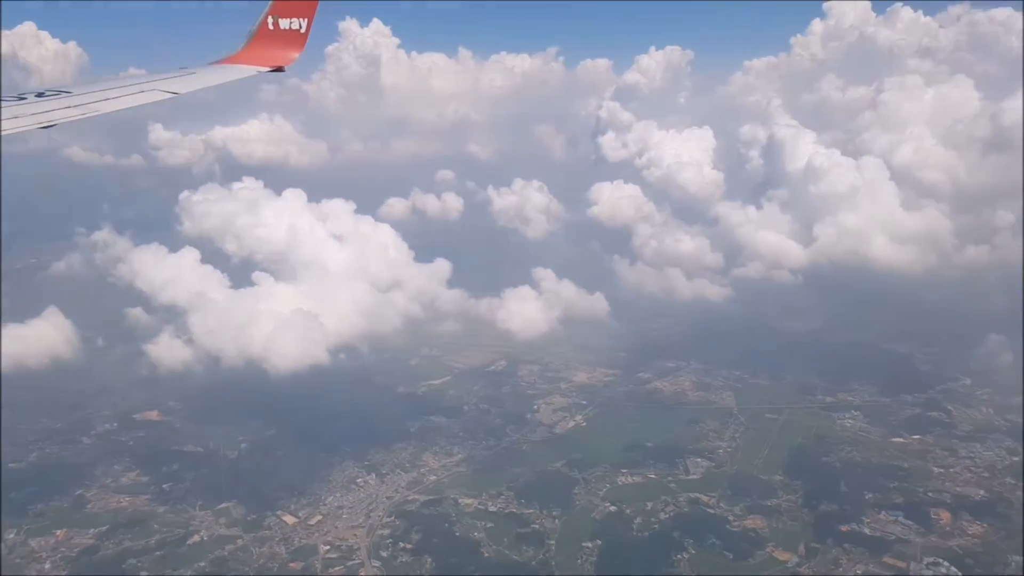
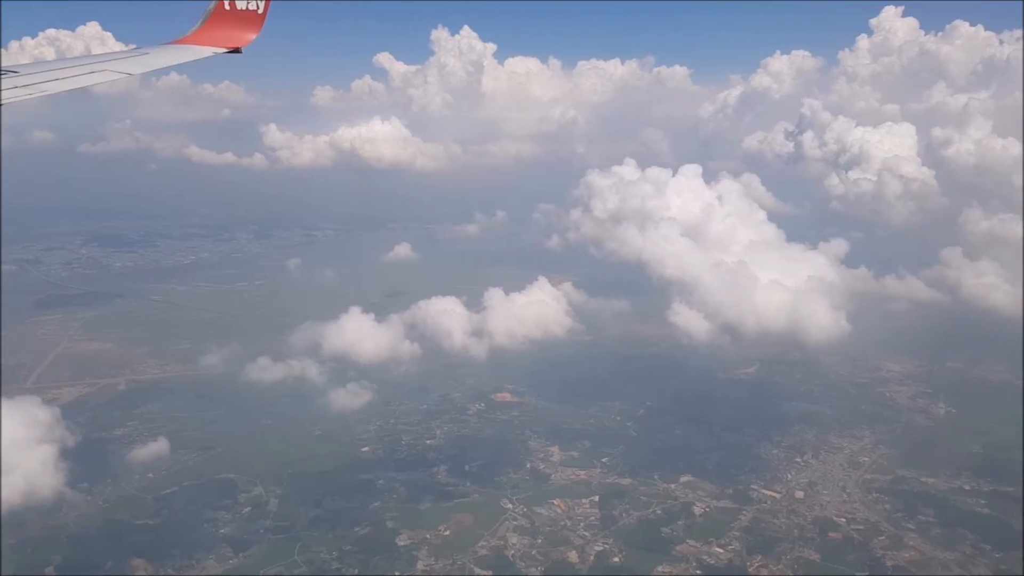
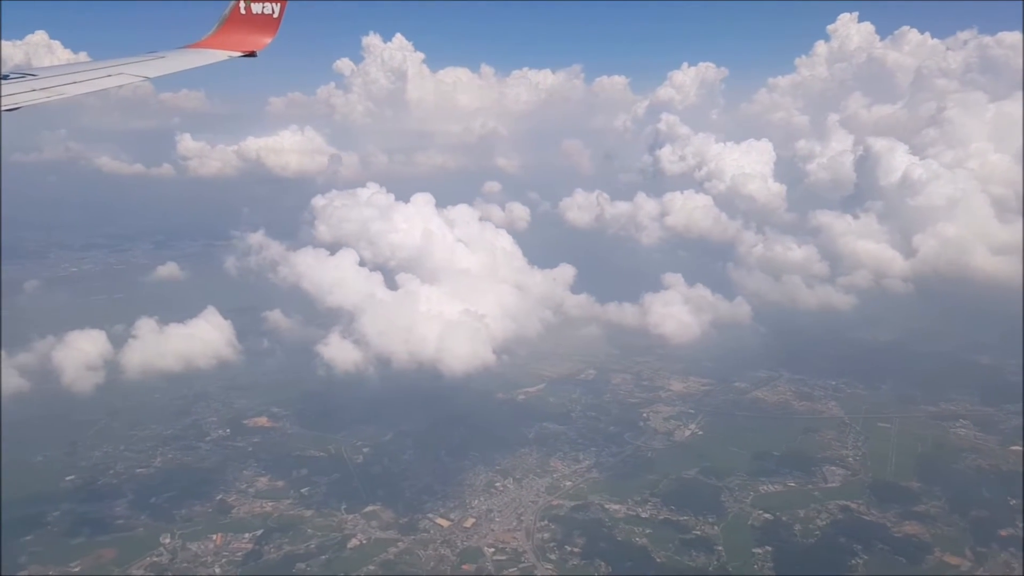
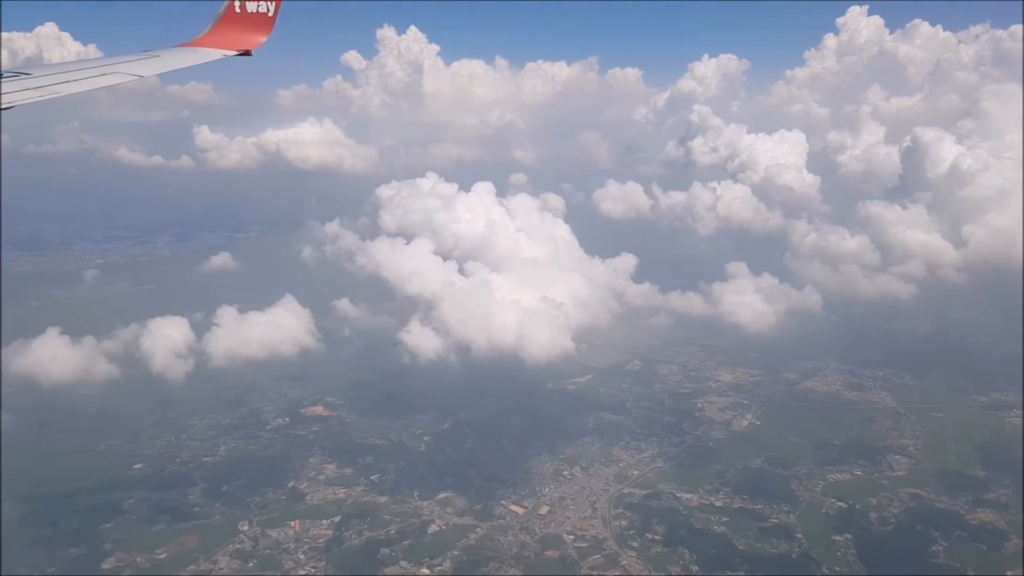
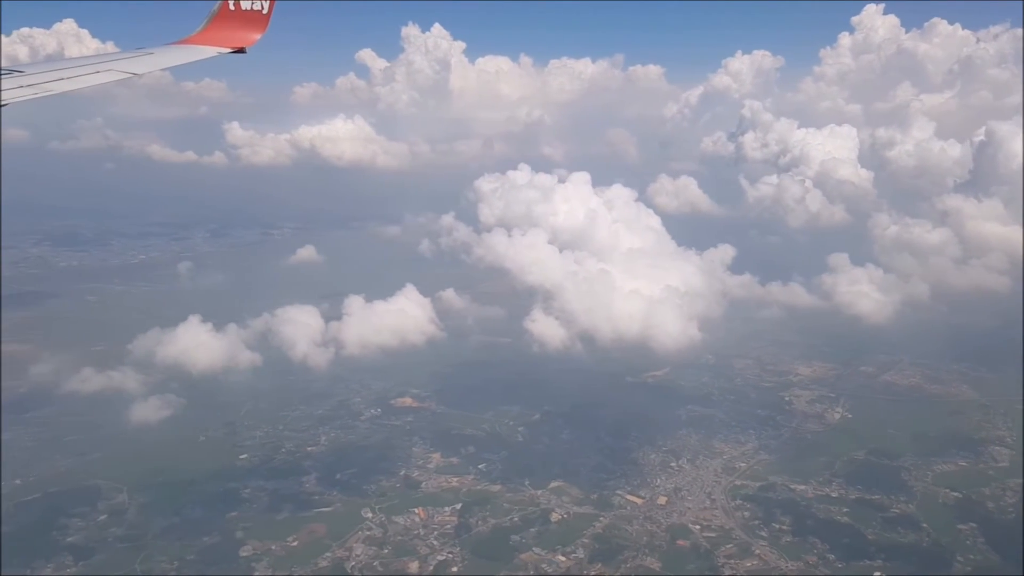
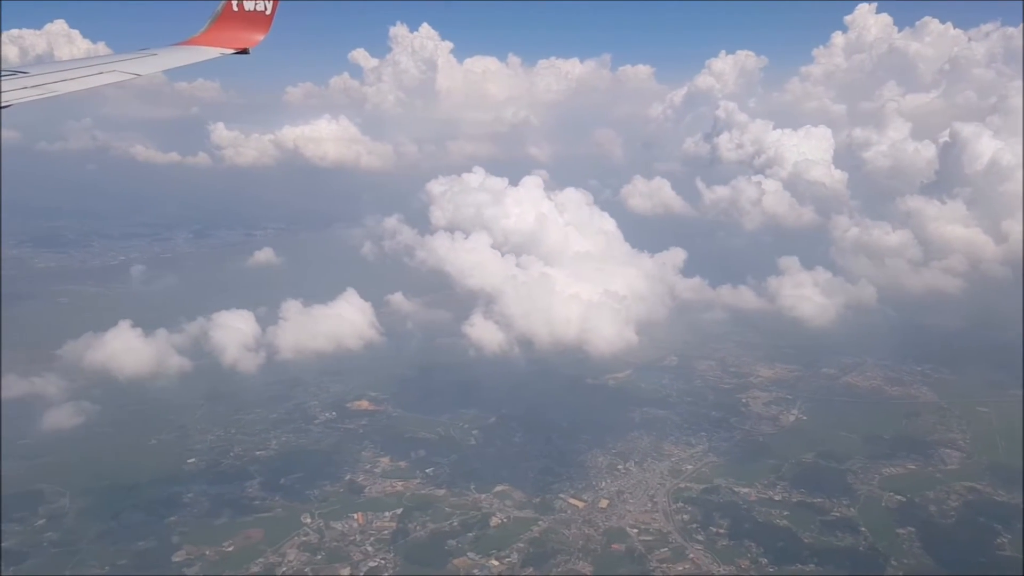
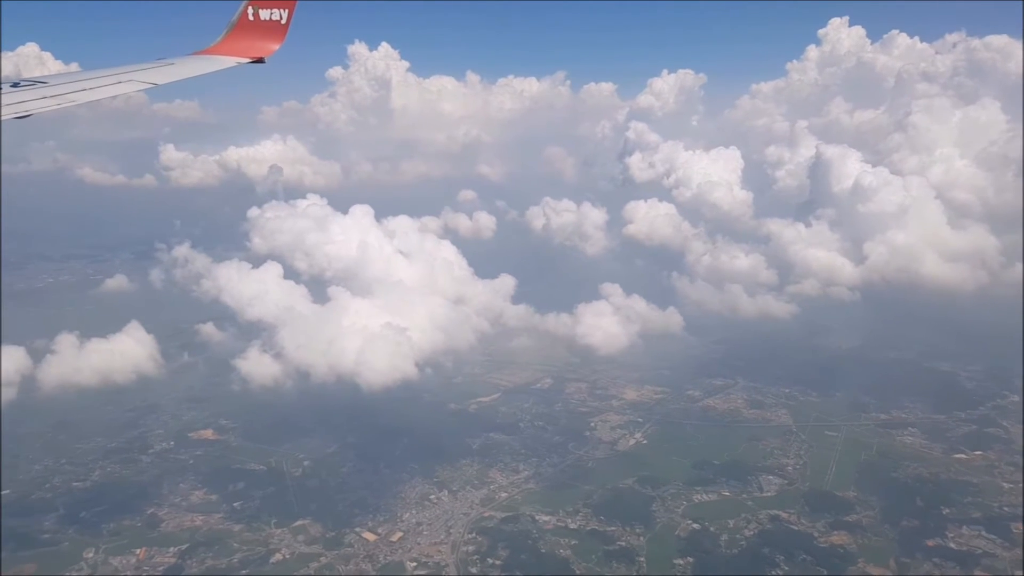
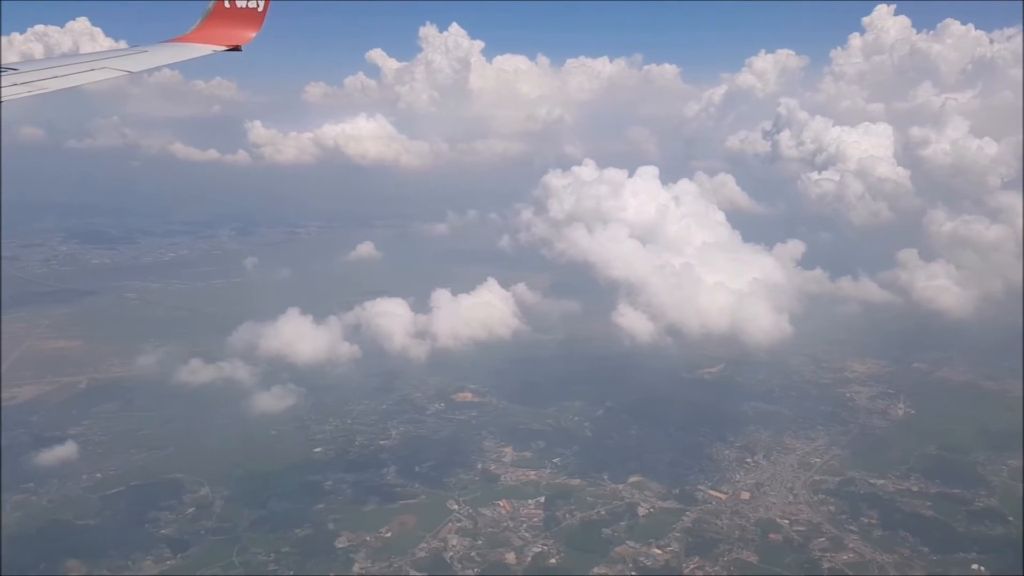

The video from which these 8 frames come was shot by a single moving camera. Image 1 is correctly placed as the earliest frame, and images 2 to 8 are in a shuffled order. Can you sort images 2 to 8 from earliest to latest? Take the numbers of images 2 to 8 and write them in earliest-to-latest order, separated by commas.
7, 3, 4, 6, 5, 8, 2
